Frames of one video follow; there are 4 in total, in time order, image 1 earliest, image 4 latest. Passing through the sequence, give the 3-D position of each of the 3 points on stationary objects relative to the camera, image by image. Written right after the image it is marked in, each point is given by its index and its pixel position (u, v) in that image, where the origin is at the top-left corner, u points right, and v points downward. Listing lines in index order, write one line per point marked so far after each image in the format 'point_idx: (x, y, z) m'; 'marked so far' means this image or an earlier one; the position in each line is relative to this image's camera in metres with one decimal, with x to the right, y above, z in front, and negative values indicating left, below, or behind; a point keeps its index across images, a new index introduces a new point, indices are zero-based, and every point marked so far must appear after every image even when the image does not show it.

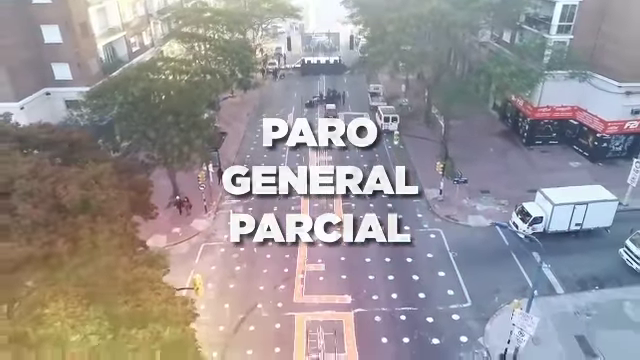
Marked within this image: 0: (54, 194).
0: (-5.3, -0.3, +11.1) m
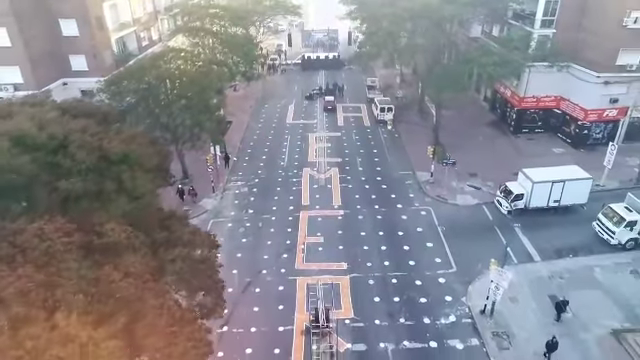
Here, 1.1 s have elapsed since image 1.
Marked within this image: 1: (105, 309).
0: (-5.3, +0.8, +13.5) m
1: (-3.9, -2.2, +10.0) m
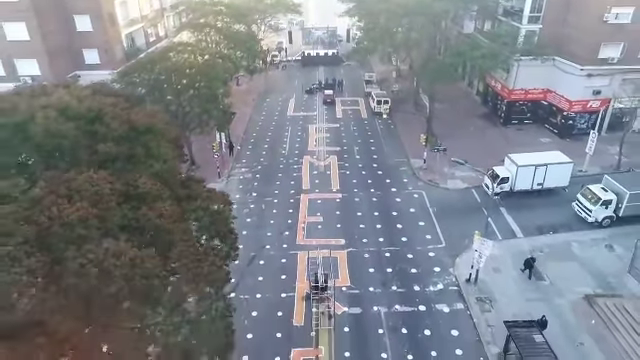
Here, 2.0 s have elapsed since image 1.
0: (-5.4, +1.7, +15.7) m
1: (-3.9, -1.3, +12.2) m
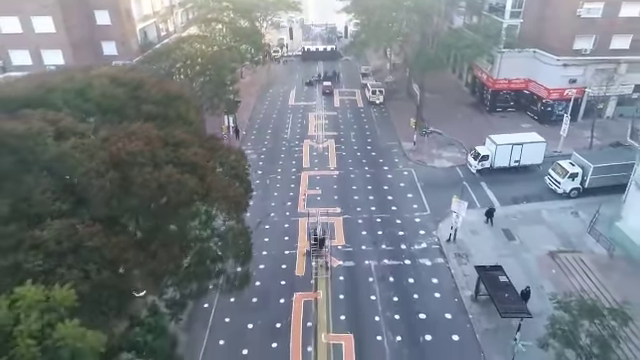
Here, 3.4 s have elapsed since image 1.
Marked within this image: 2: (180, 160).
0: (-5.4, +3.2, +19.3) m
1: (-4.0, +0.2, +15.8) m
2: (-4.1, +0.5, +15.9) m
